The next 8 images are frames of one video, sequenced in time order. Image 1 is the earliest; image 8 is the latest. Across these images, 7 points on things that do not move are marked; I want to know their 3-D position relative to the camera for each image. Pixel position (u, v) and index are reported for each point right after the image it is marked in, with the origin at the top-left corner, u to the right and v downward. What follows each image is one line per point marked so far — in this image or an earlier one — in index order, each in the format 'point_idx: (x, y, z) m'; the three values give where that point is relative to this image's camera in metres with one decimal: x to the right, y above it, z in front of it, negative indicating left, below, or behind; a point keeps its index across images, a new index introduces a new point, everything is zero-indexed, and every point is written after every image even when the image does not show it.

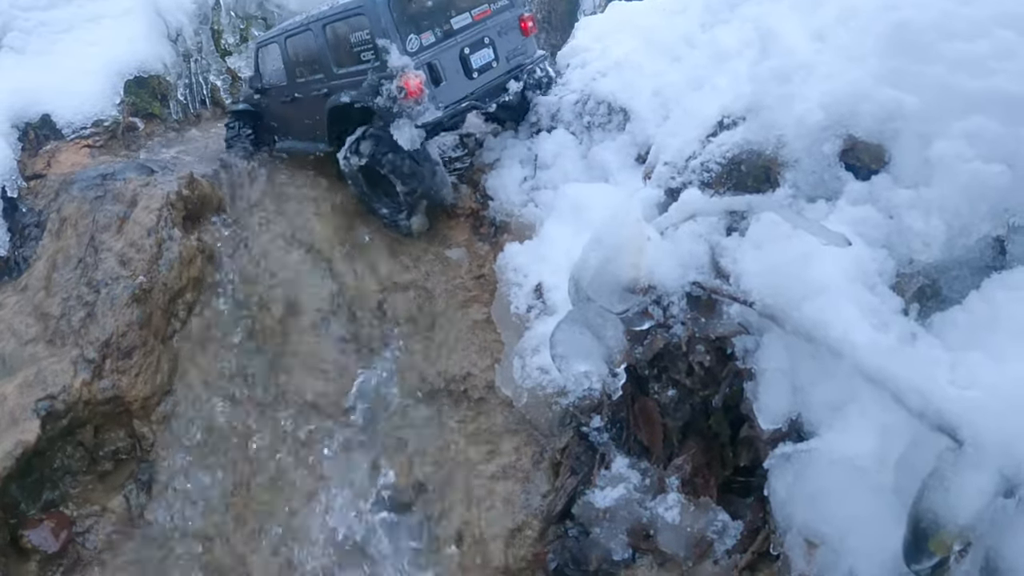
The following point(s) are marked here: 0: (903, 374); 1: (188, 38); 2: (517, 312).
0: (+1.8, -0.4, +3.8) m
1: (-4.0, +3.1, +9.9) m
2: (0.0, -0.2, +5.7) m
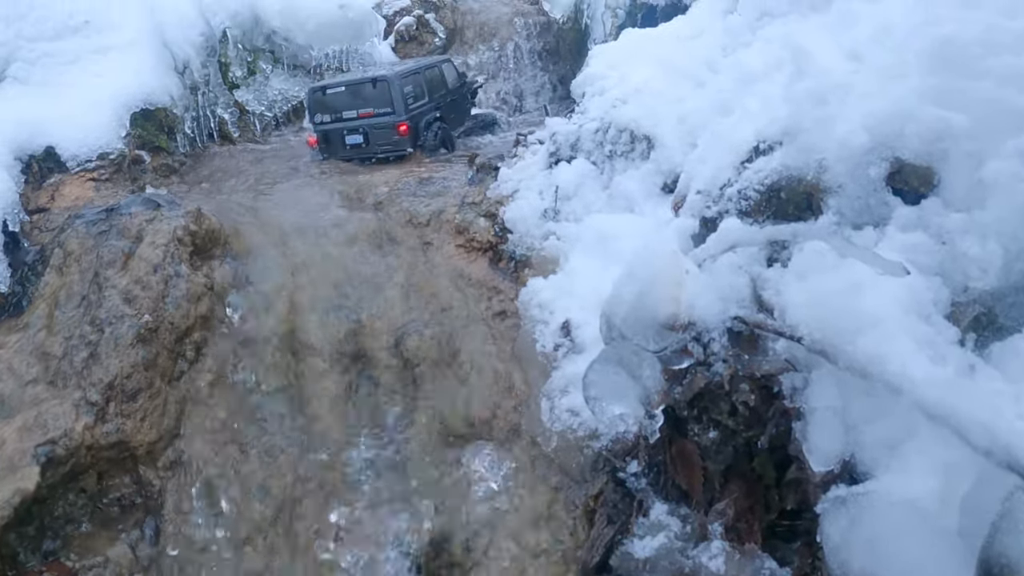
0: (+2.0, -0.5, +3.6) m
1: (-3.8, +2.7, +9.7) m
2: (+0.2, -0.4, +5.4) m
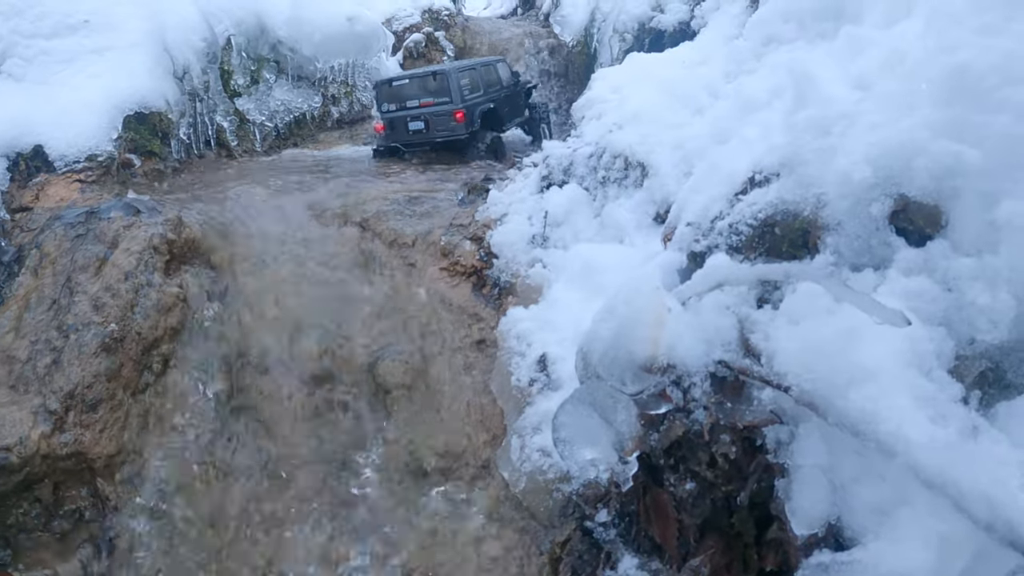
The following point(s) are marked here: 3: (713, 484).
0: (+1.8, -0.8, +3.2) m
1: (-3.8, +2.5, +9.6) m
2: (0.0, -0.6, +5.1) m
3: (+1.0, -1.0, +4.0) m
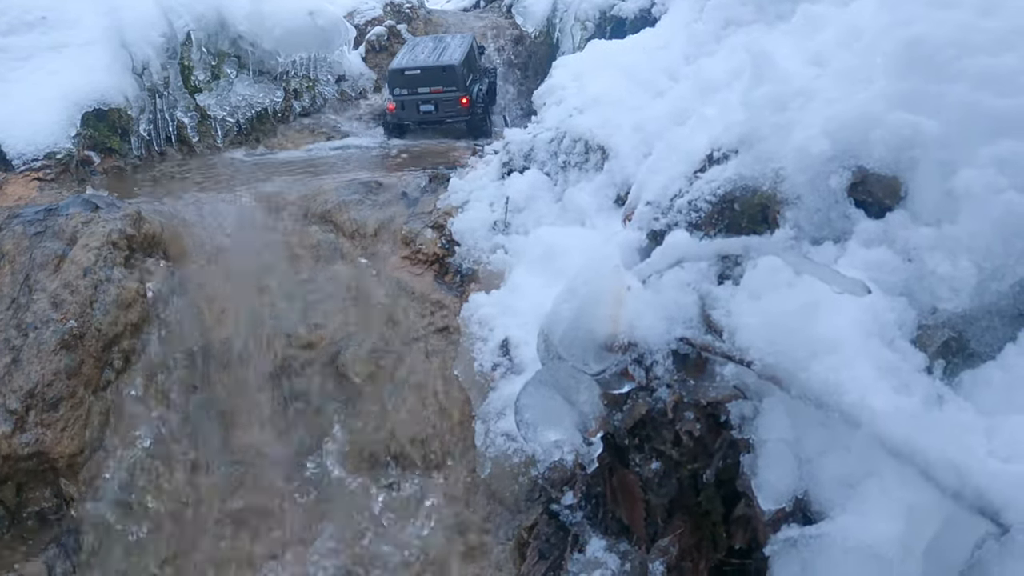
0: (+1.7, -0.6, +3.2) m
1: (-4.2, +2.6, +9.4) m
2: (-0.2, -0.5, +5.0) m
3: (+0.8, -0.9, +4.0) m
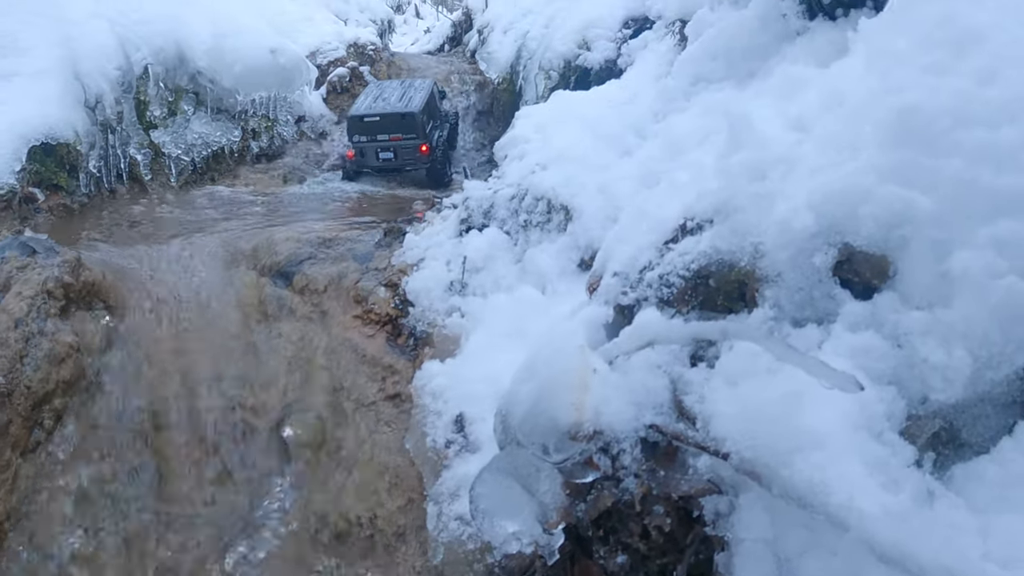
0: (+1.5, -1.0, +2.9) m
1: (-4.6, +2.0, +9.0) m
2: (-0.4, -0.9, +4.7) m
3: (+0.6, -1.2, +3.7) m
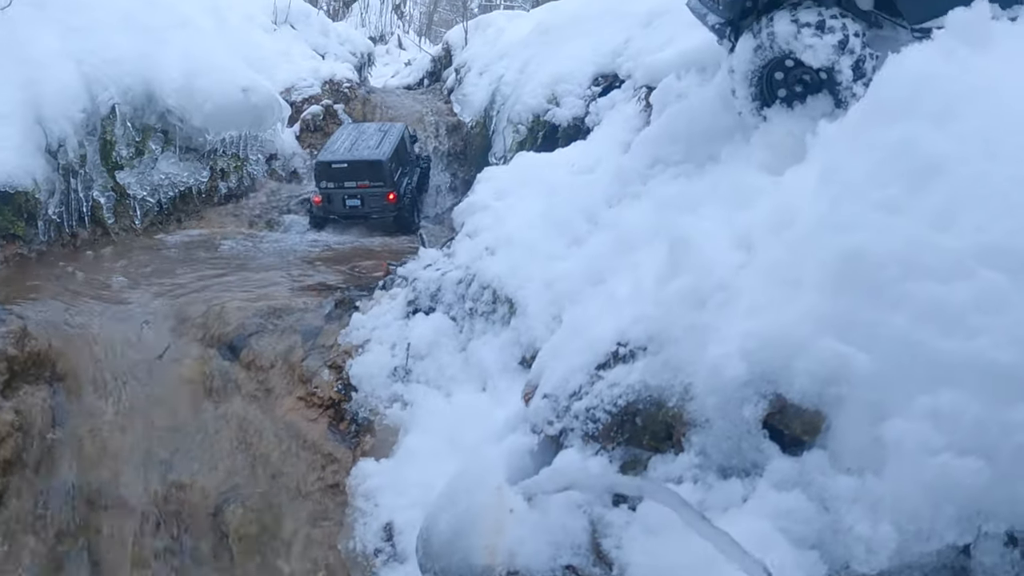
0: (+1.1, -1.5, +2.8) m
1: (-4.9, +1.5, +8.9) m
2: (-0.8, -1.5, +4.5) m
3: (+0.2, -1.8, +3.5) m
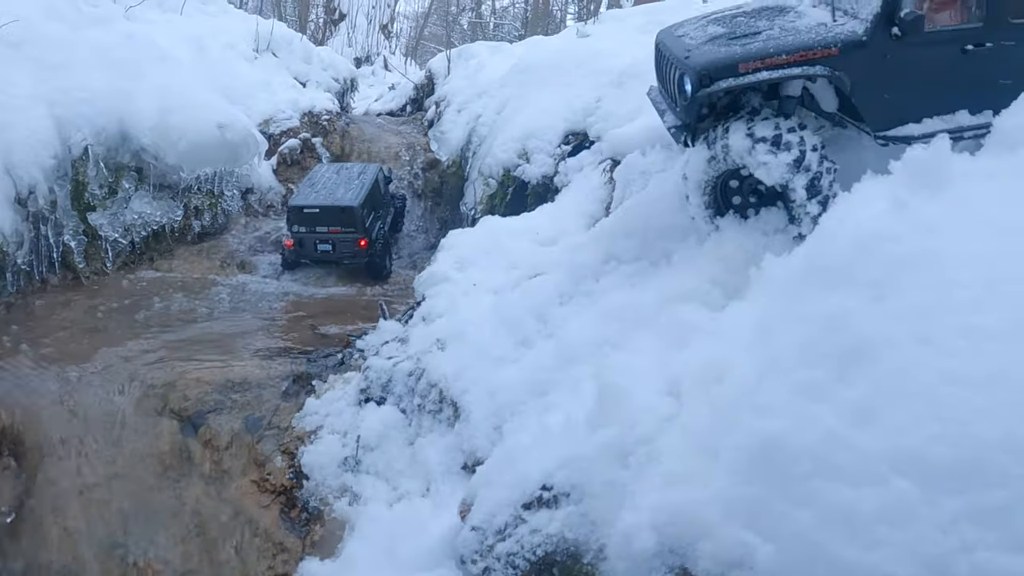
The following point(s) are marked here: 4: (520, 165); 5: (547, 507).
0: (+0.8, -2.2, +2.9) m
1: (-5.2, +1.0, +8.9) m
2: (-1.2, -2.1, +4.6) m
3: (-0.1, -2.5, +3.7) m
4: (+0.1, +1.3, +8.3) m
5: (+0.2, -0.9, +4.0) m
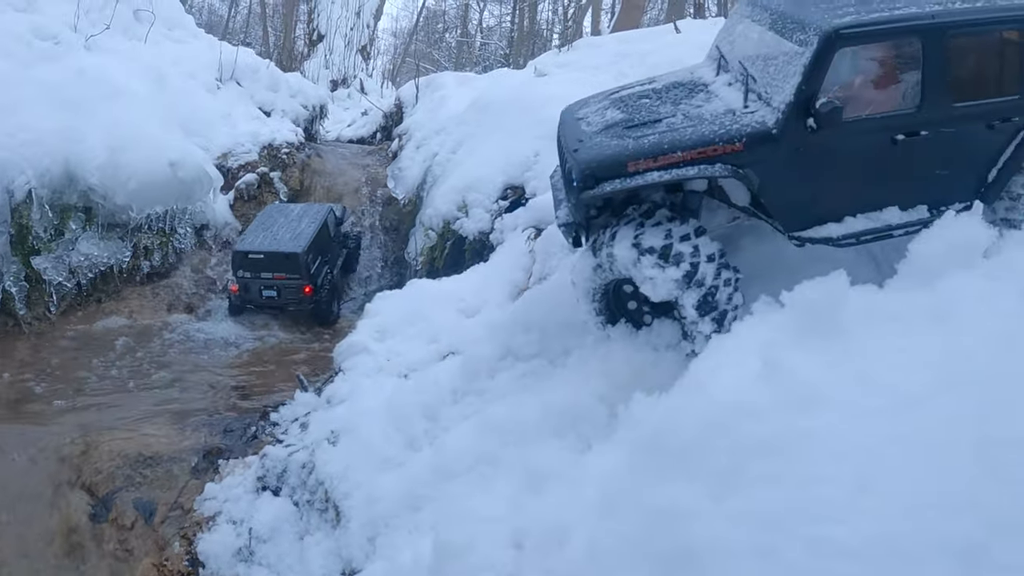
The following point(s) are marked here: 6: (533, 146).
0: (0.0, -2.8, +2.8) m
1: (-5.8, +0.5, +8.8) m
2: (-1.9, -2.7, +4.6) m
3: (-0.8, -3.1, +3.6) m
4: (-0.5, +0.7, +8.1) m
5: (-0.5, -1.5, +3.9) m
6: (+0.2, +1.5, +8.3) m
